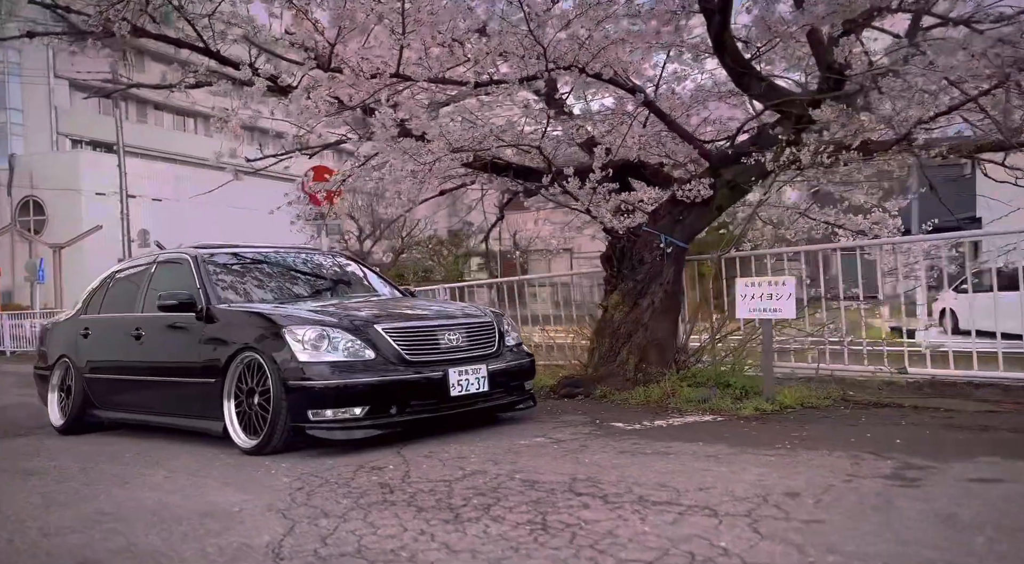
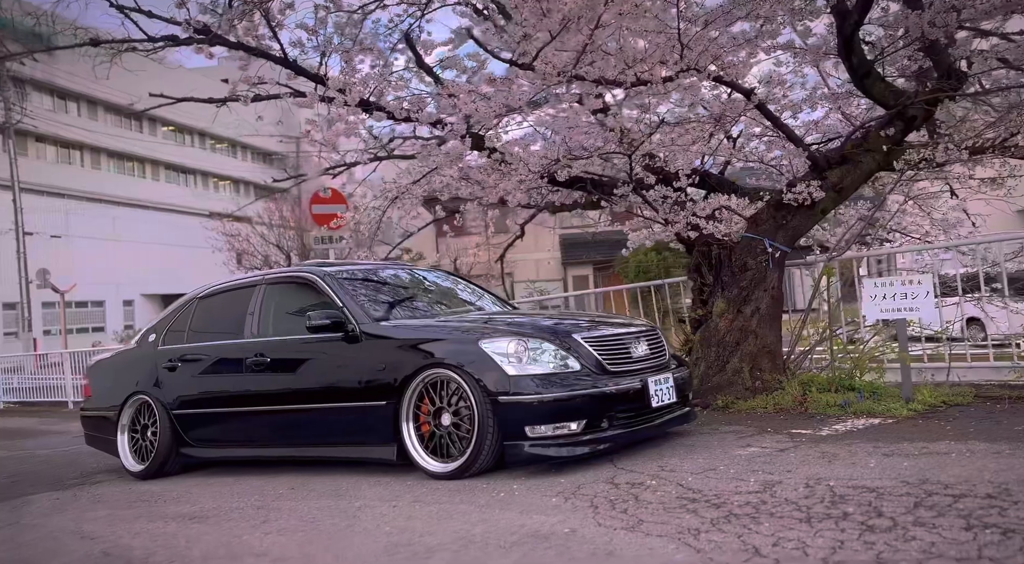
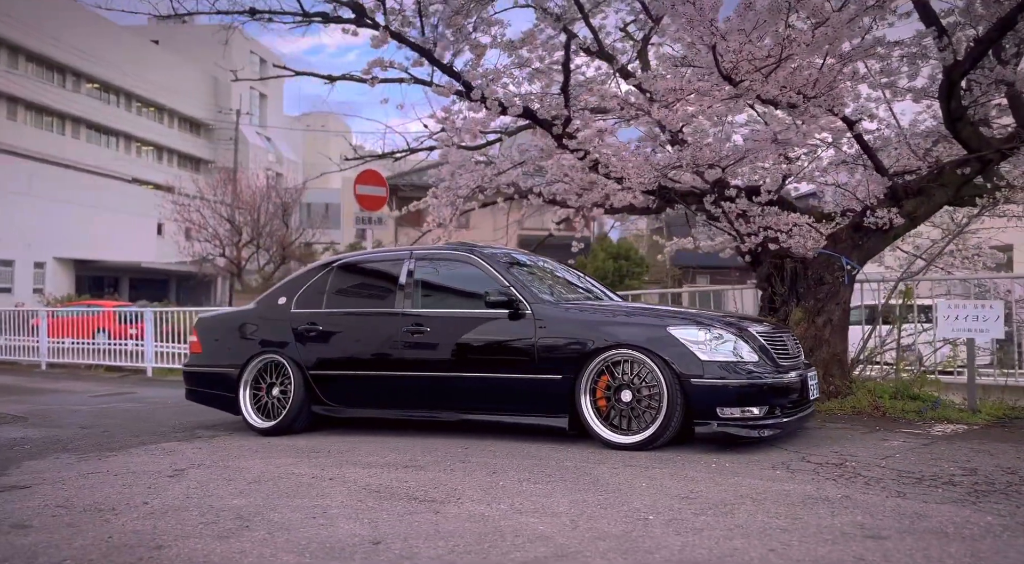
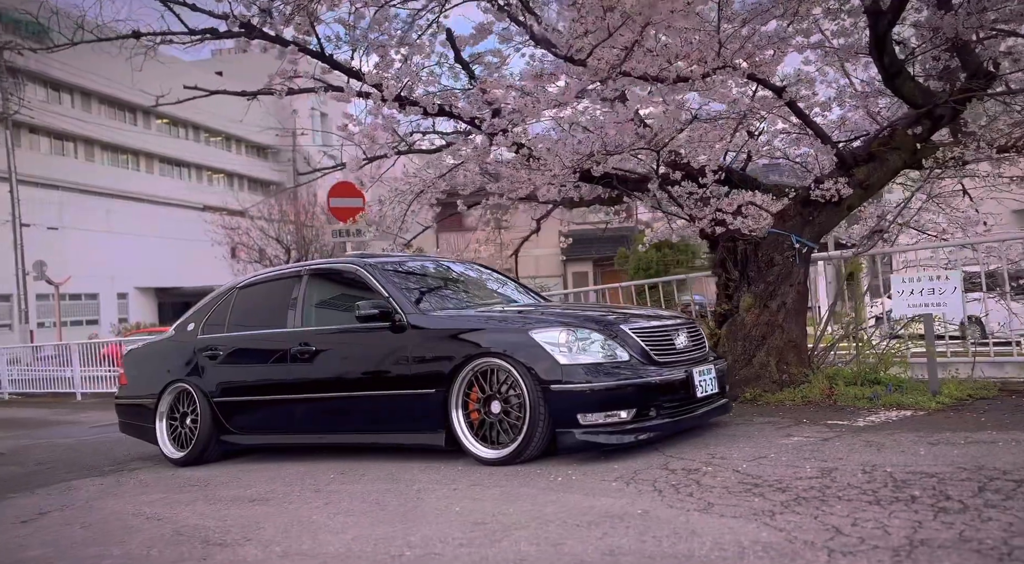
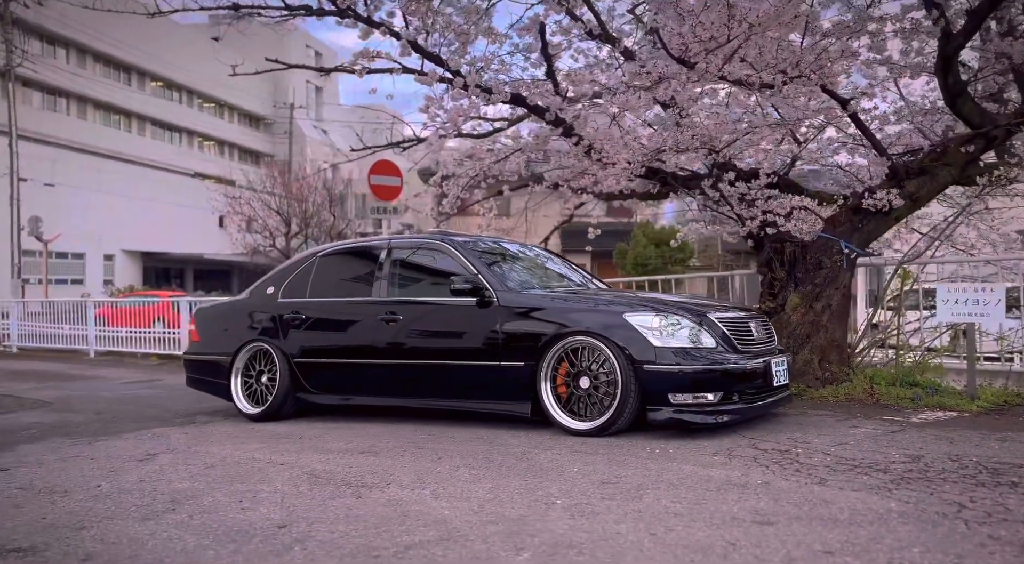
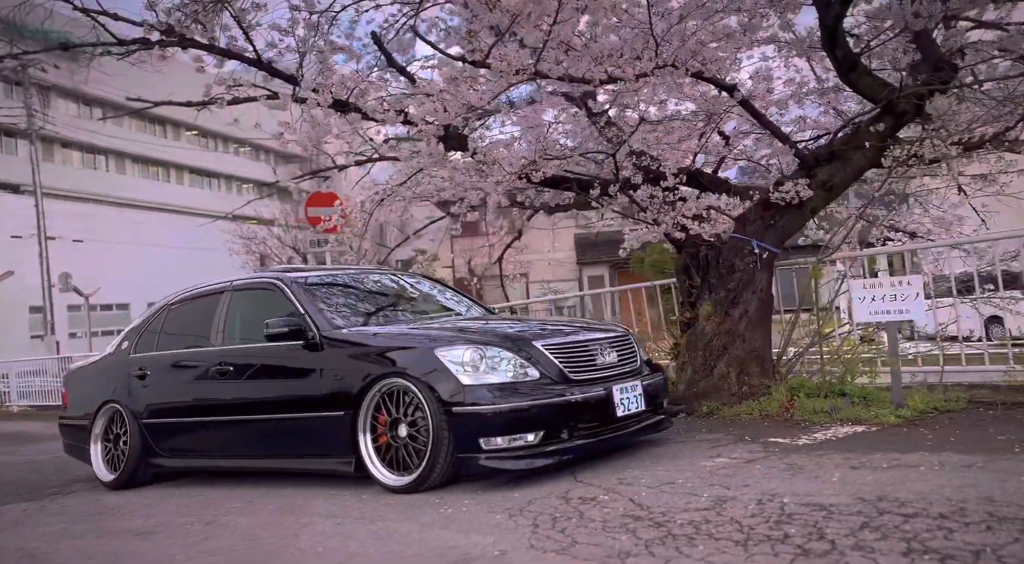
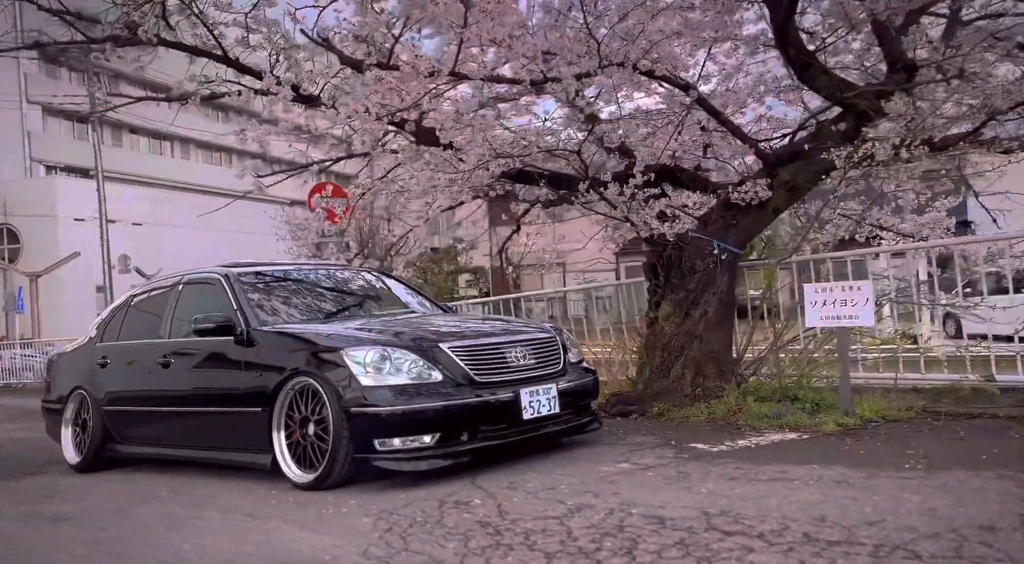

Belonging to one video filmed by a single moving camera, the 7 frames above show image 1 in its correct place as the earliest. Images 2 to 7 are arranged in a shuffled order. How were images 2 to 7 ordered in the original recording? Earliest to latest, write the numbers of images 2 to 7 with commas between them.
7, 6, 2, 4, 5, 3
